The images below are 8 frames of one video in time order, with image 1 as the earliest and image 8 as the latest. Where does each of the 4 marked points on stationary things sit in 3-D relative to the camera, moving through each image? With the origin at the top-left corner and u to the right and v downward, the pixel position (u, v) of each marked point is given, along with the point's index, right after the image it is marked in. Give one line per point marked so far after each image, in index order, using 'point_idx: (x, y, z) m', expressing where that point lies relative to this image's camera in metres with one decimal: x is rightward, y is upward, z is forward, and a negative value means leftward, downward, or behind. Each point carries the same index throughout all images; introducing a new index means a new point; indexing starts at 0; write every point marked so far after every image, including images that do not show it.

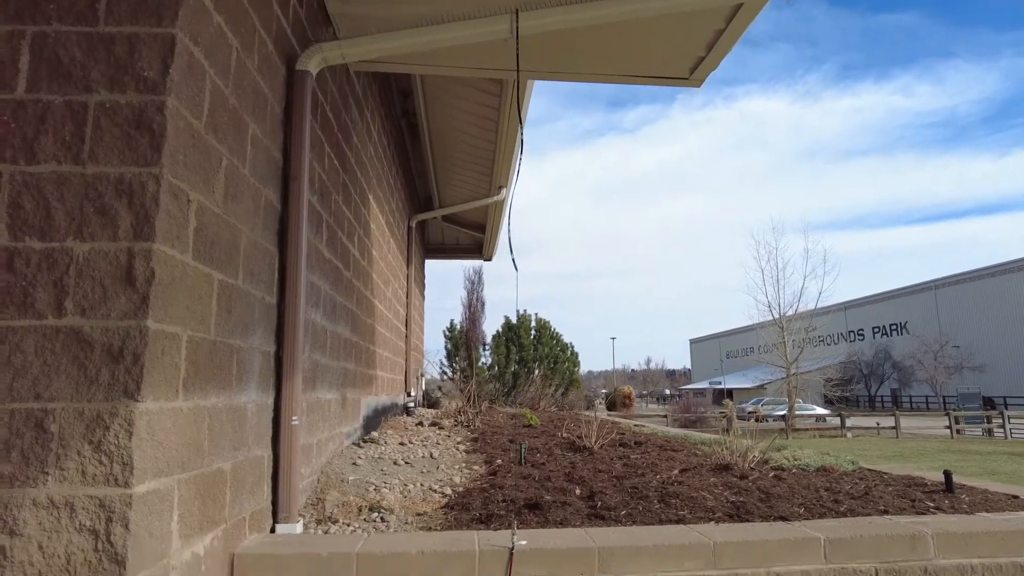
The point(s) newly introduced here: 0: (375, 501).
0: (-0.7, -1.1, +3.3) m
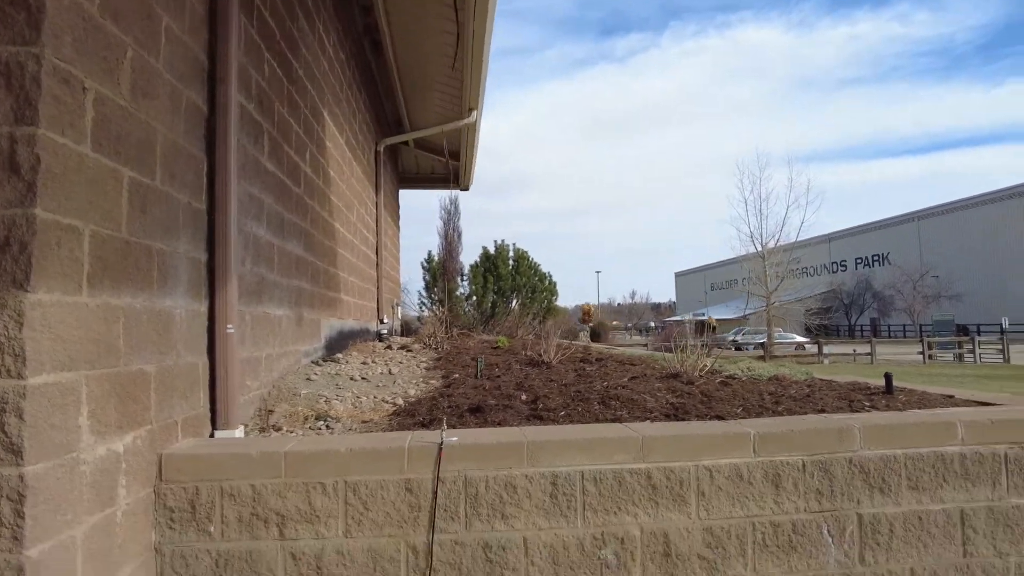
0: (-1.0, -0.6, +3.4) m
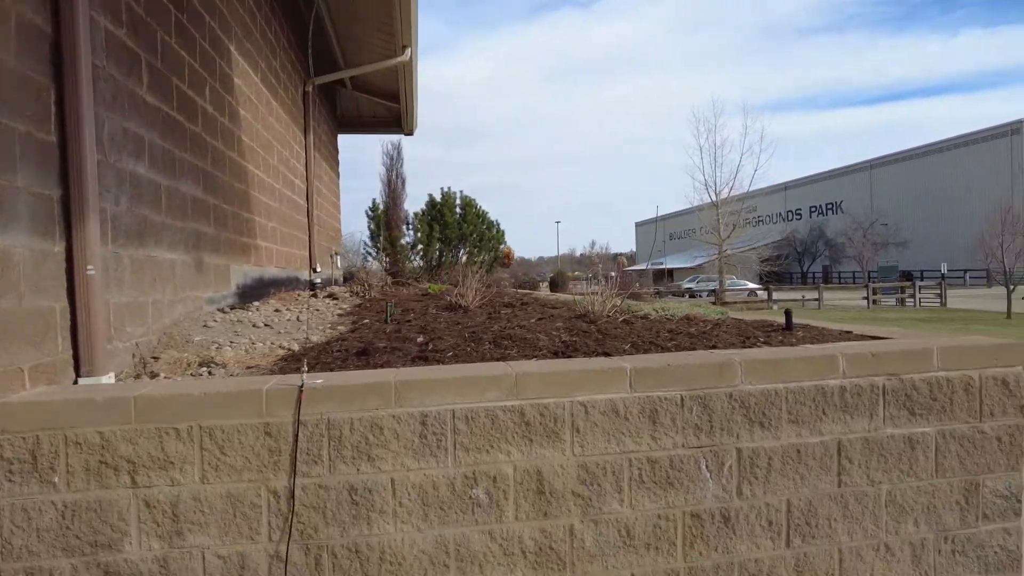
0: (-1.5, -0.3, +3.2) m
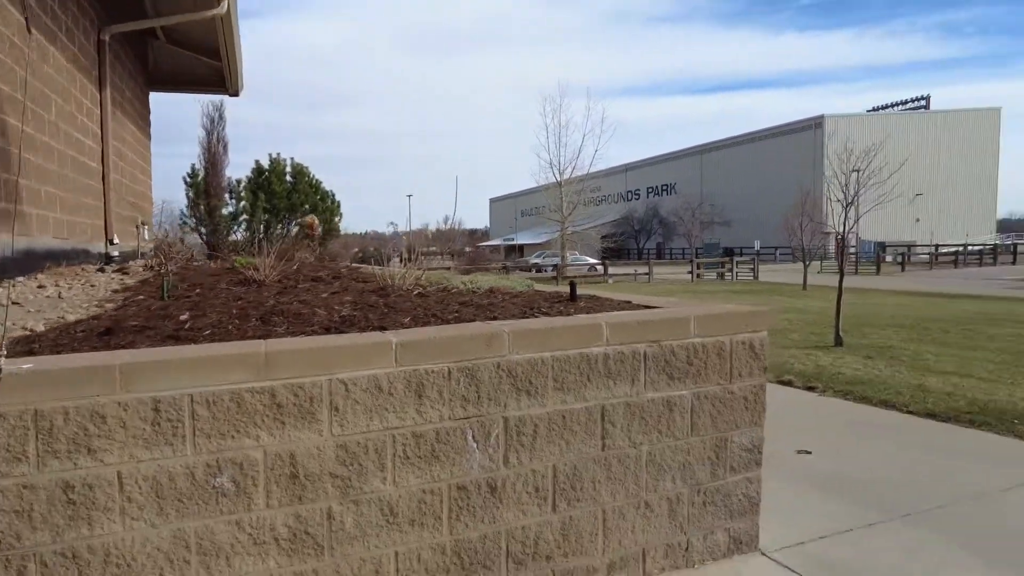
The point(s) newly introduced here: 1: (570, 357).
0: (-2.4, -0.2, +2.7) m
1: (+0.2, -0.3, +2.5) m
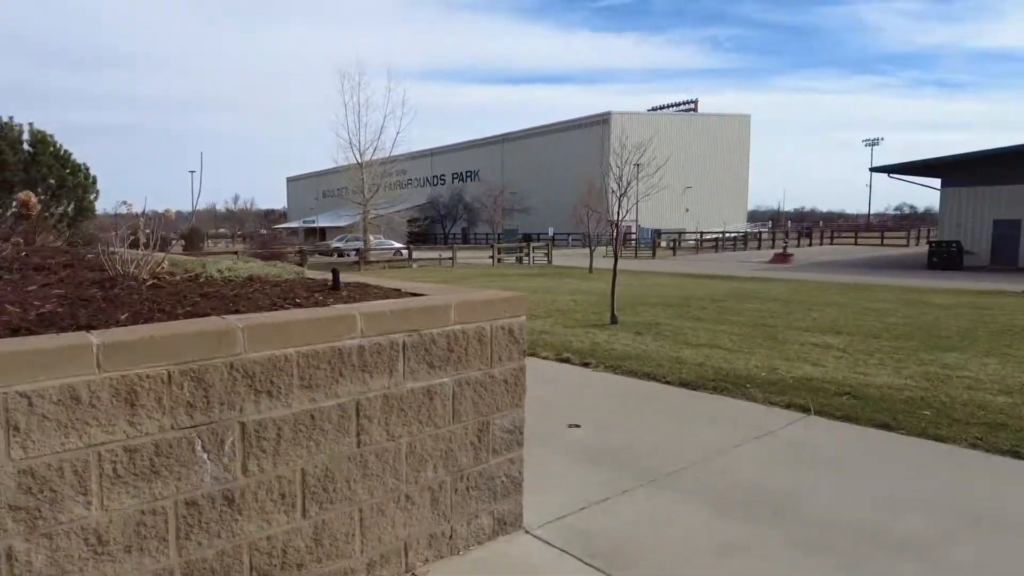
0: (-3.3, -0.2, +1.8) m
1: (-0.7, -0.2, +2.4) m
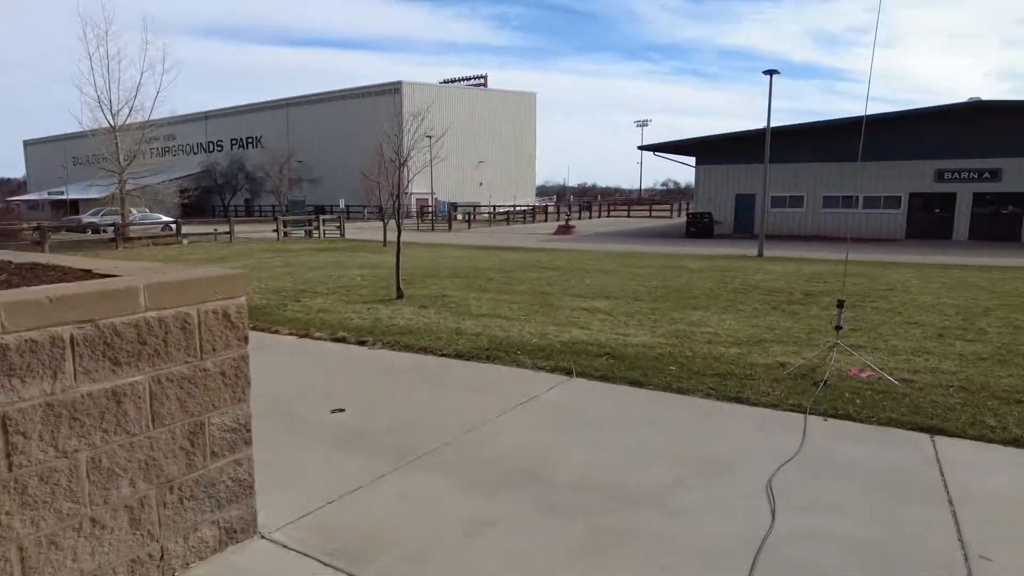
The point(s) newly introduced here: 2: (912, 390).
0: (-3.9, -0.3, +0.5) m
1: (-1.6, -0.2, +1.8) m
2: (+3.3, -0.8, +5.4) m
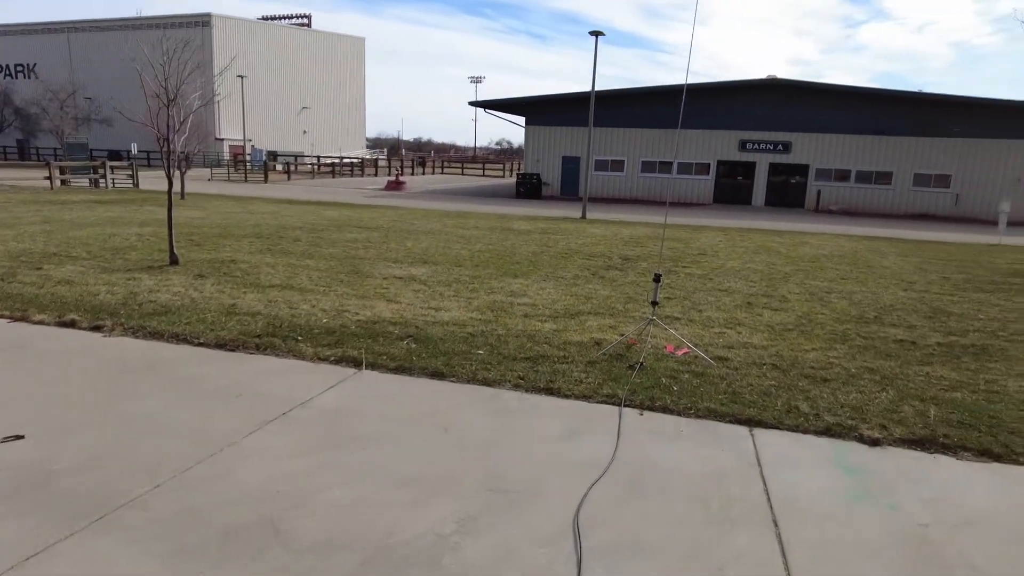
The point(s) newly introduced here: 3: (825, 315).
0: (-4.1, -0.5, -1.4) m
1: (-2.2, -0.3, +0.4) m
2: (+1.7, -0.6, +5.2) m
3: (+3.6, -0.3, +7.6) m
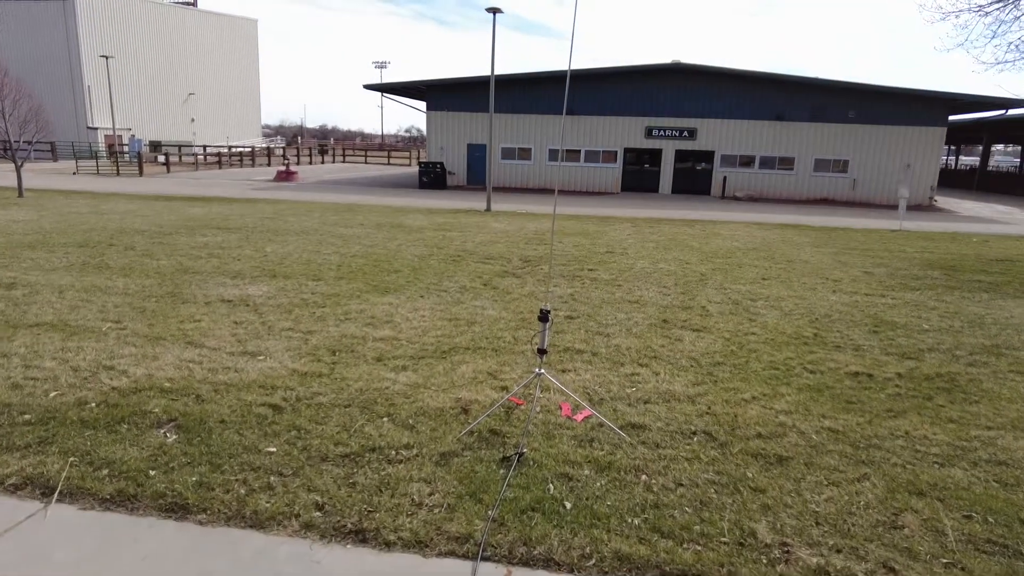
0: (-4.2, -1.0, -3.7) m
1: (-2.5, -0.7, -1.6) m
2: (+0.7, -0.9, +3.5) m
3: (+2.3, -0.5, +6.2) m
